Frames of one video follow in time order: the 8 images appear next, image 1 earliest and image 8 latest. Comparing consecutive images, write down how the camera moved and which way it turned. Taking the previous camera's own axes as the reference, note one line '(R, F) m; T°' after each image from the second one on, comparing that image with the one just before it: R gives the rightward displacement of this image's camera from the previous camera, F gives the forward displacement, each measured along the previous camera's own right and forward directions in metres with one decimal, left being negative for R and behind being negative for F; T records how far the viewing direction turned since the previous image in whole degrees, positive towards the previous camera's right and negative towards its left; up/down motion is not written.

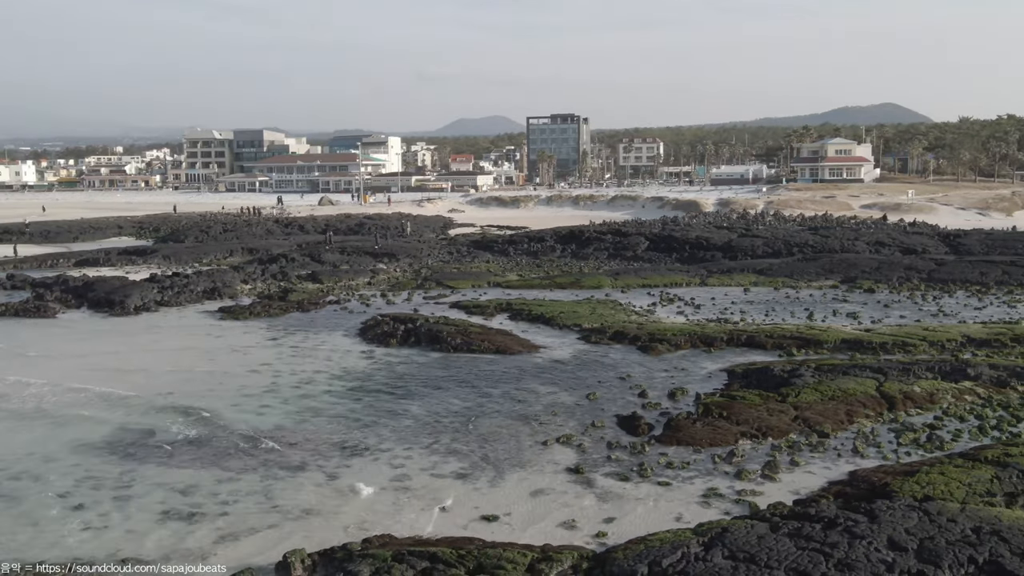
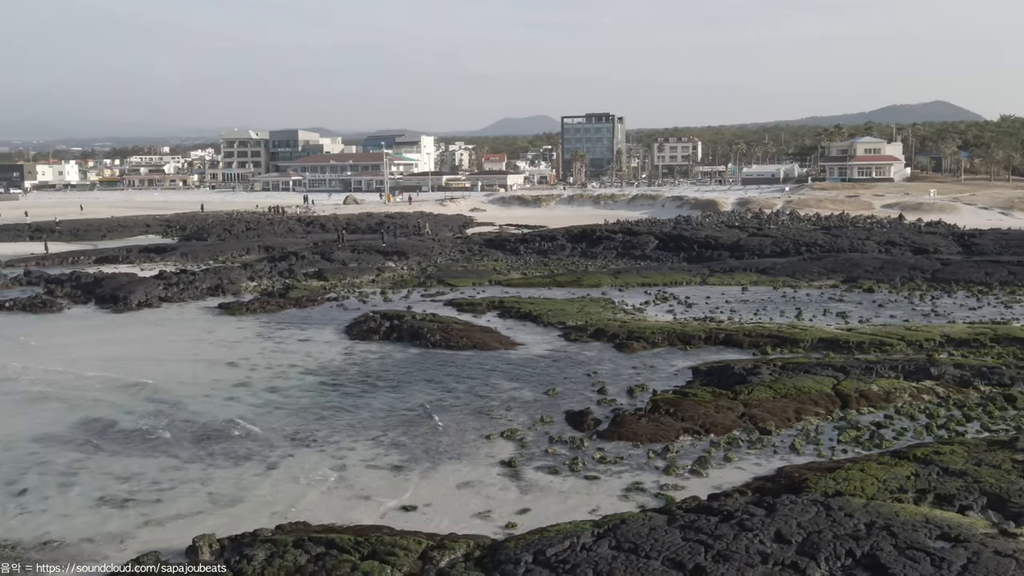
(+1.9, -0.3) m; -3°
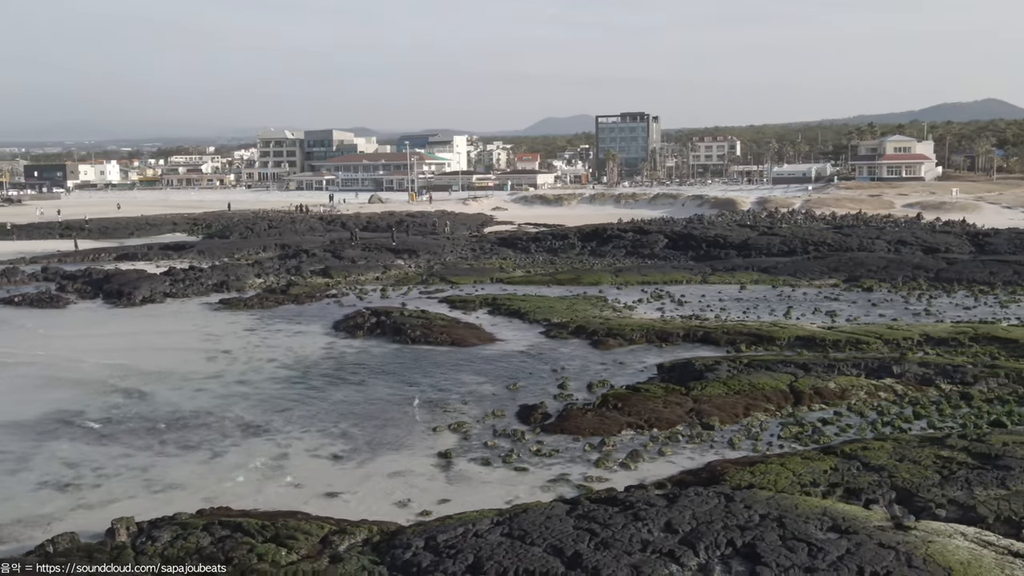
(+1.9, -0.3) m; -2°
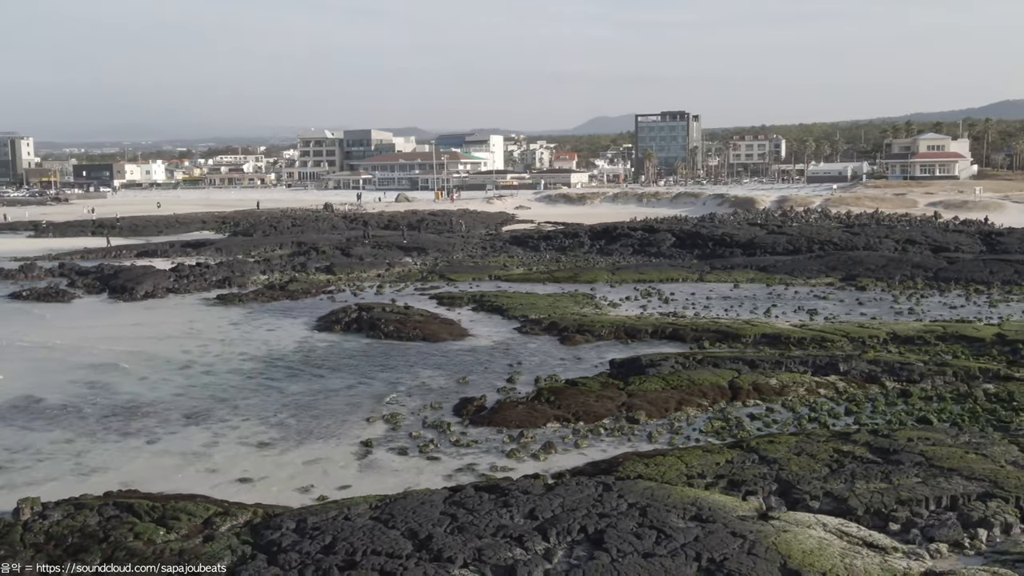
(+2.4, -0.4) m; -3°
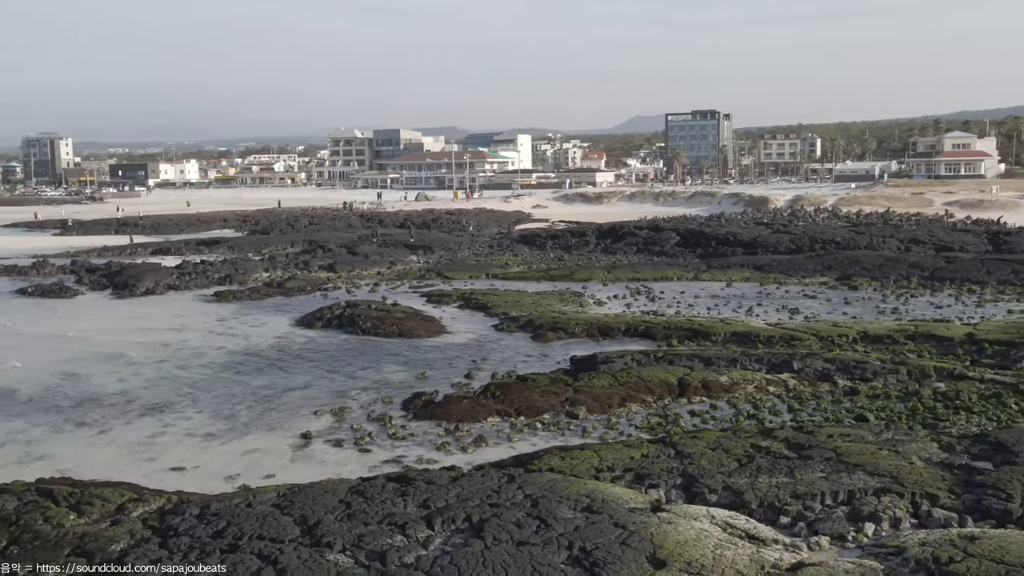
(+1.9, -0.3) m; -2°
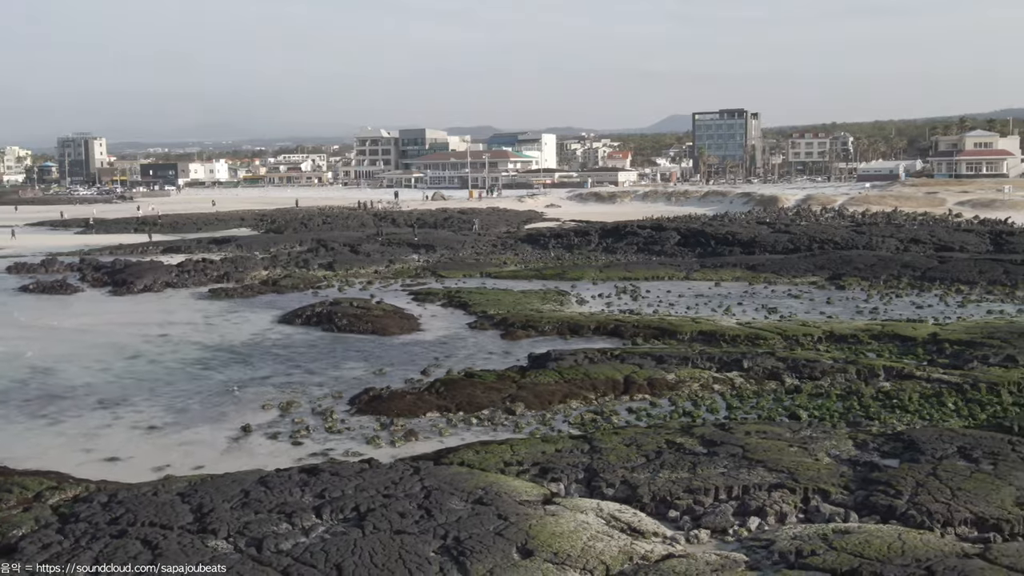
(+2.0, -0.3) m; -2°
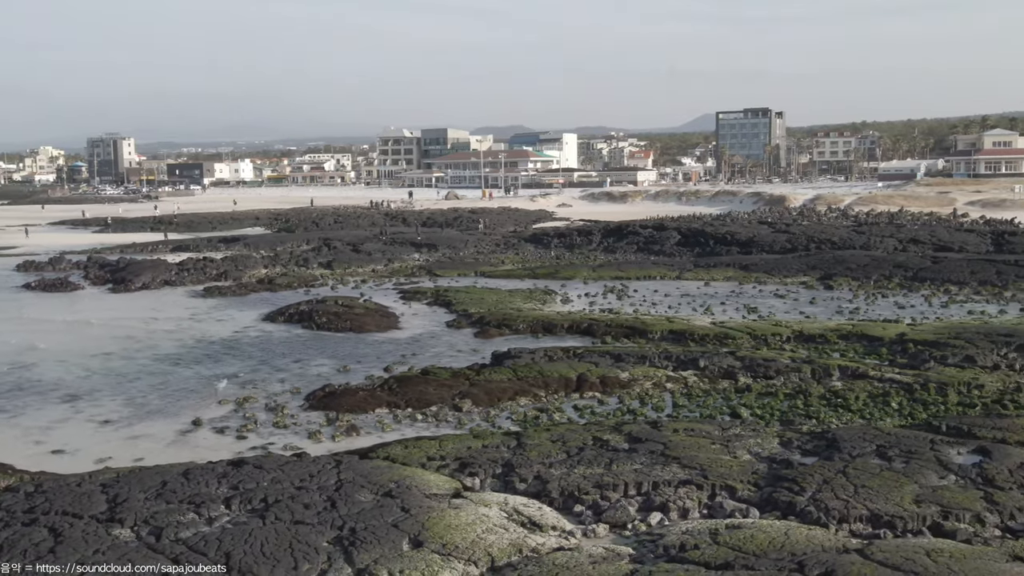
(+1.7, -0.3) m; -2°
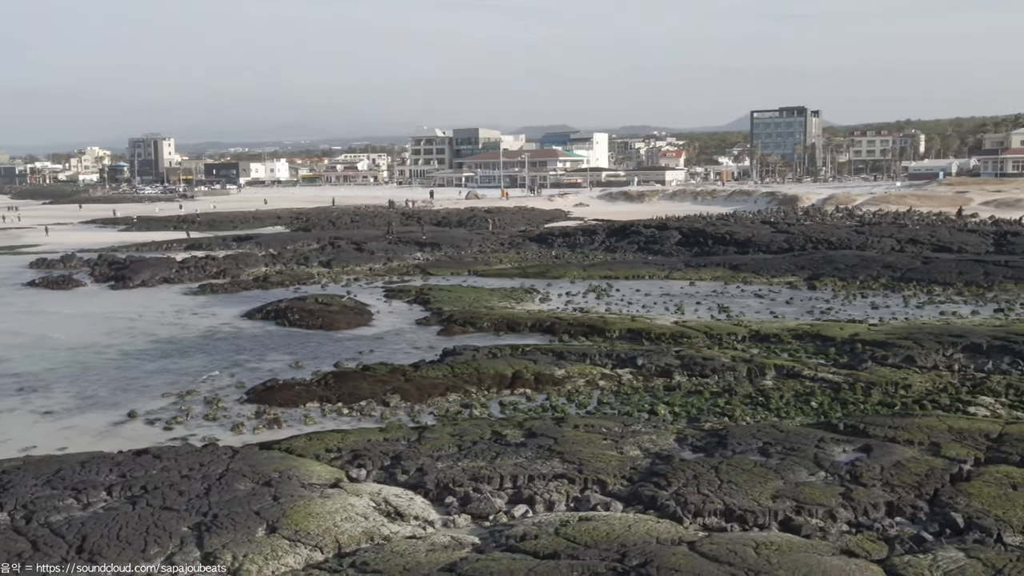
(+2.5, -0.4) m; -3°
